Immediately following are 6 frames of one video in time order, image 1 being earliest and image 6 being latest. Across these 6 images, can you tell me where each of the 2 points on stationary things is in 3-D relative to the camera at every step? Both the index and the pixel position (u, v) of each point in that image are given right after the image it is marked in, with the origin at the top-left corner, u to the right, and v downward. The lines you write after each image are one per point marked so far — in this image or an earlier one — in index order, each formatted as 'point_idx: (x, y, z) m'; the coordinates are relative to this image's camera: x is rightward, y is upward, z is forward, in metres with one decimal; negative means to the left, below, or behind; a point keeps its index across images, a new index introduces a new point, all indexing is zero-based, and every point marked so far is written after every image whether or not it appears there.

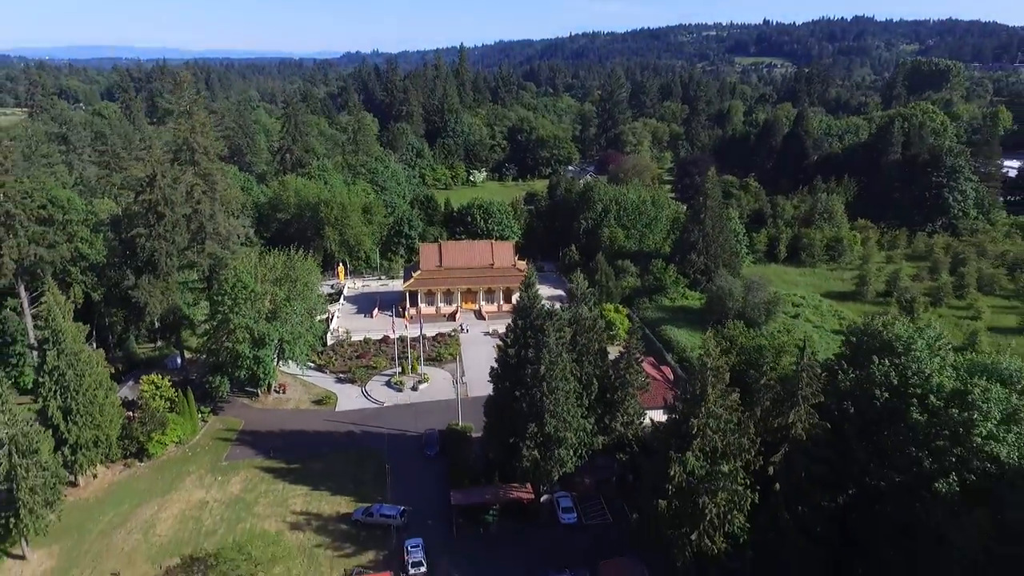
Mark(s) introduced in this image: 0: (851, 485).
0: (+8.8, -5.2, +18.8) m
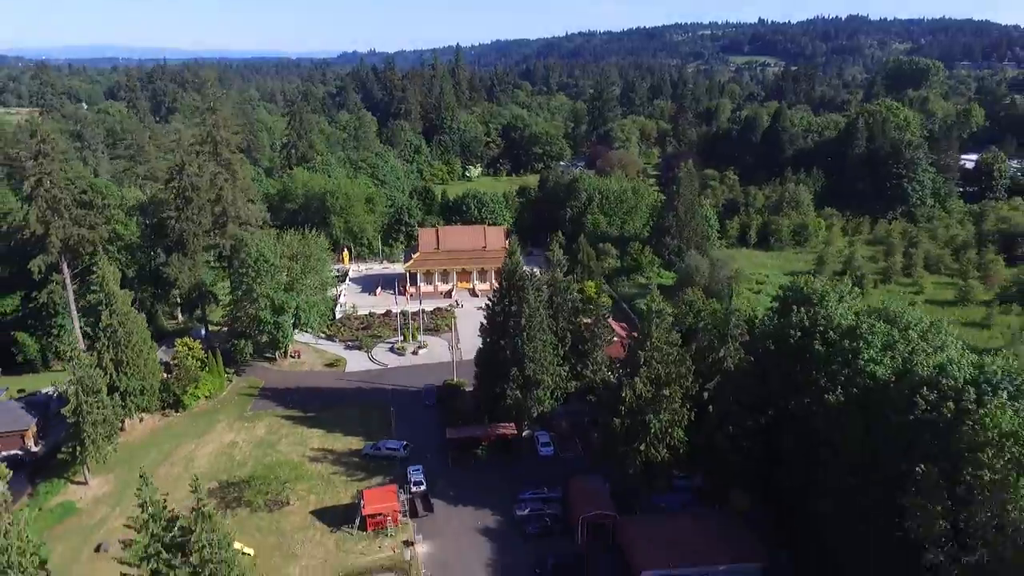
0: (+8.3, -3.9, +23.4) m
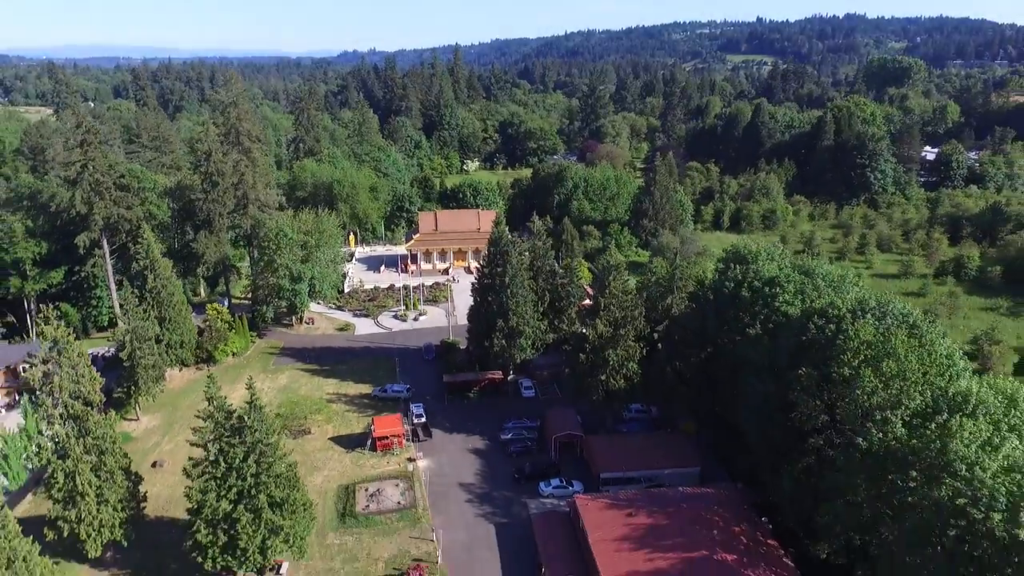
0: (+7.7, -2.3, +28.5) m
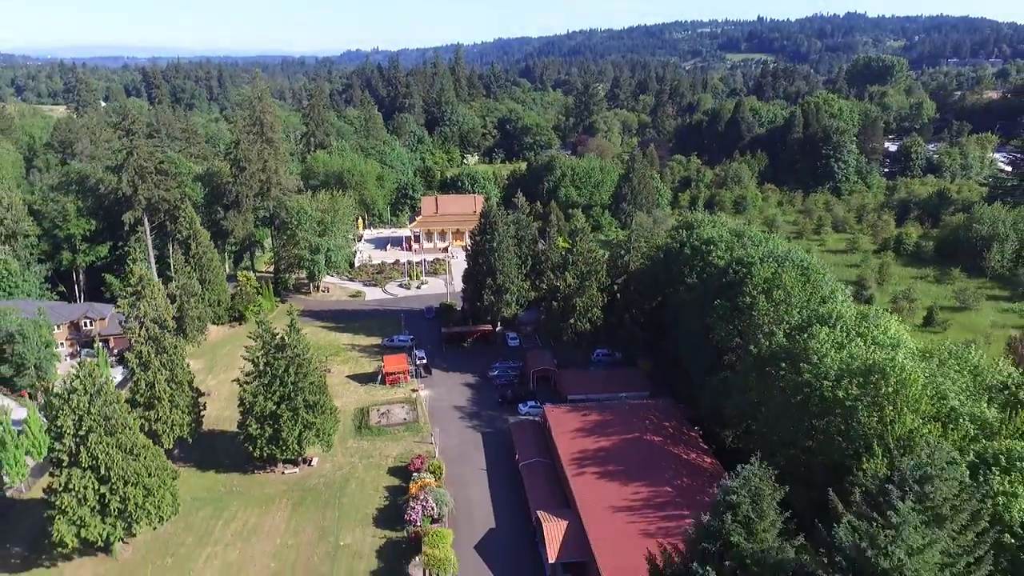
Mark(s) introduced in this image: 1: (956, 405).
0: (+7.0, -0.3, +34.7) m
1: (+12.0, -3.1, +19.6) m
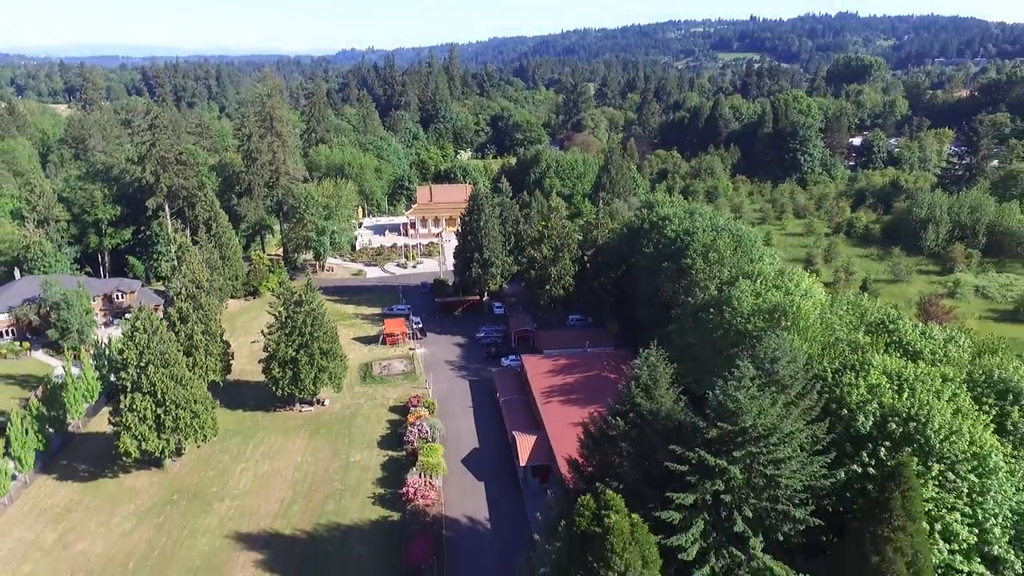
0: (+6.1, +1.3, +40.1) m
1: (+11.2, -1.5, +25.1) m
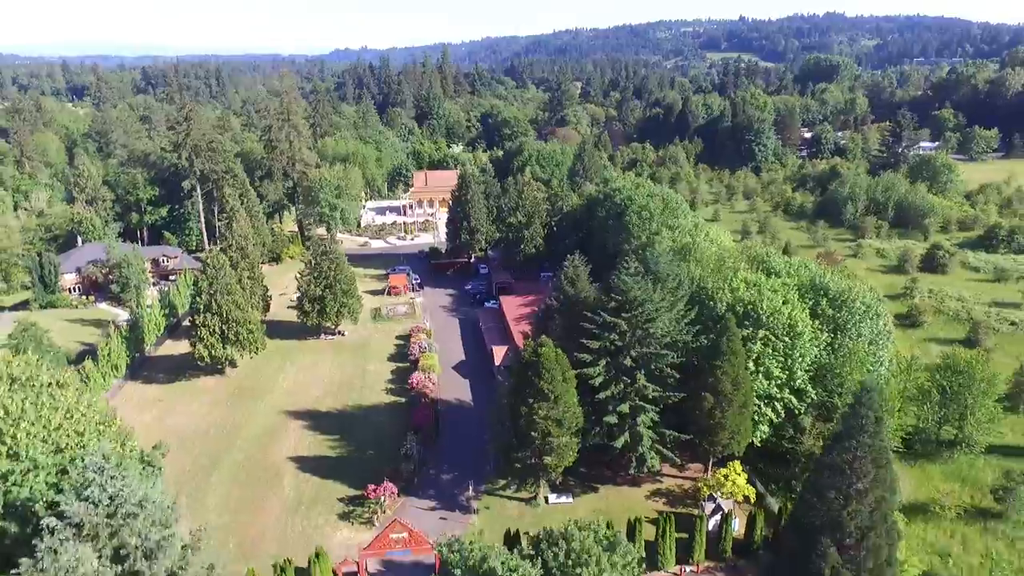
0: (+4.8, +4.0, +49.5) m
1: (+10.1, +1.3, +34.5) m
